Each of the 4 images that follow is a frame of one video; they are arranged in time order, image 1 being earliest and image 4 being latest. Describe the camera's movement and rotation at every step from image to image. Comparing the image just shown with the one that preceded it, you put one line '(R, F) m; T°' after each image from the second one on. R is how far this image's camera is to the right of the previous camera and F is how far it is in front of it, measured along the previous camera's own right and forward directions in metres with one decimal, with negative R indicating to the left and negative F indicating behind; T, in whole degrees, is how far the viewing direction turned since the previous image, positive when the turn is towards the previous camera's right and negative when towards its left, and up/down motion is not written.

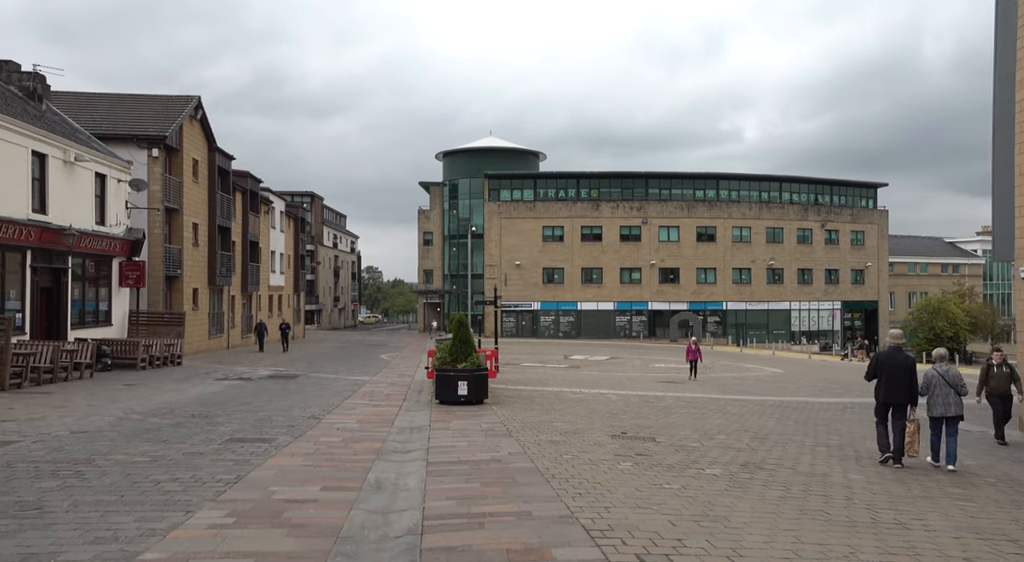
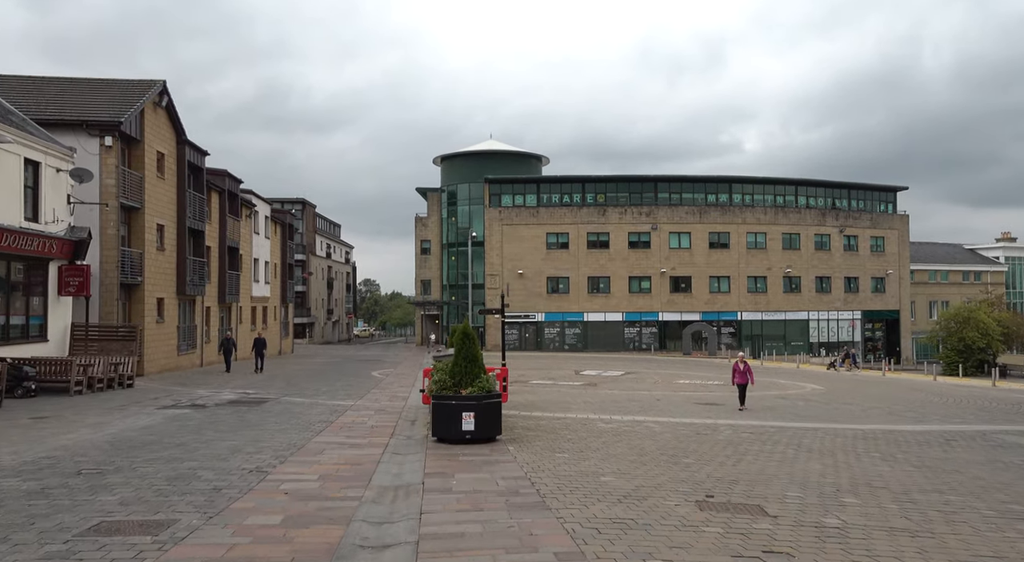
(-0.3, +3.7) m; 0°
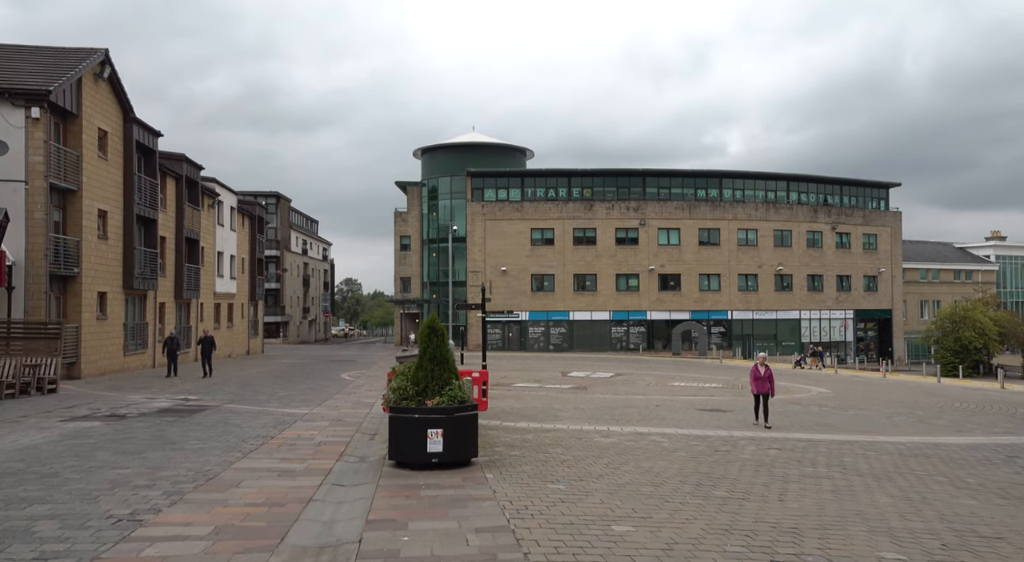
(0.0, +2.5) m; +1°
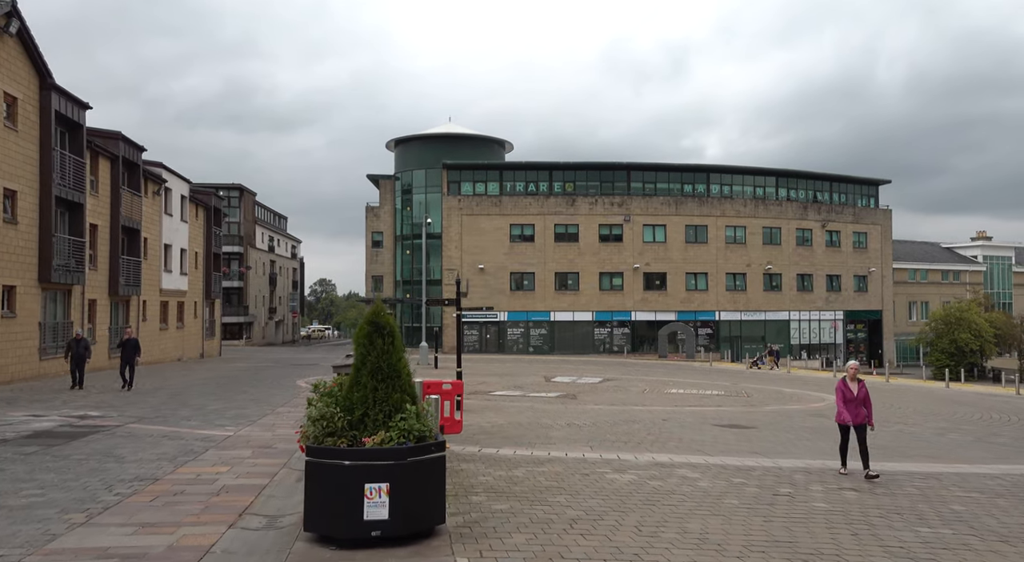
(-0.1, +3.3) m; +2°
